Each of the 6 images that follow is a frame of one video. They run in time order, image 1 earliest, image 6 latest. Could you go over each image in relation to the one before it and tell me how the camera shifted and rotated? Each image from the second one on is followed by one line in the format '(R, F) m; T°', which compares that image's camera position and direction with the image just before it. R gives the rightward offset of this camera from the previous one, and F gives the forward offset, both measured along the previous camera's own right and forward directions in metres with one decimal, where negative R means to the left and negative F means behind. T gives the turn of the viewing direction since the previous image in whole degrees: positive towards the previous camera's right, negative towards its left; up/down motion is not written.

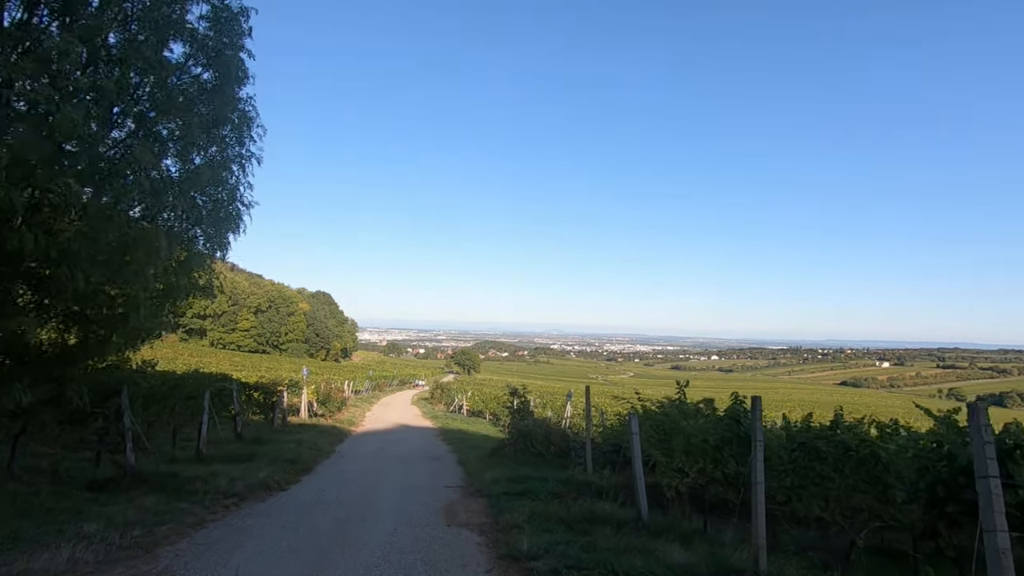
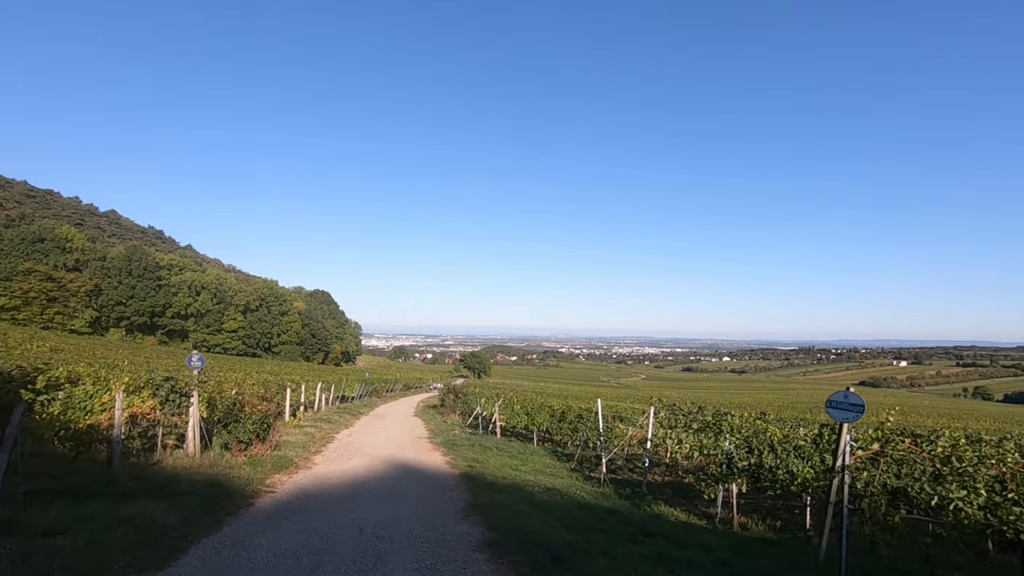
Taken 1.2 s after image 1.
(-1.8, +11.3) m; -1°
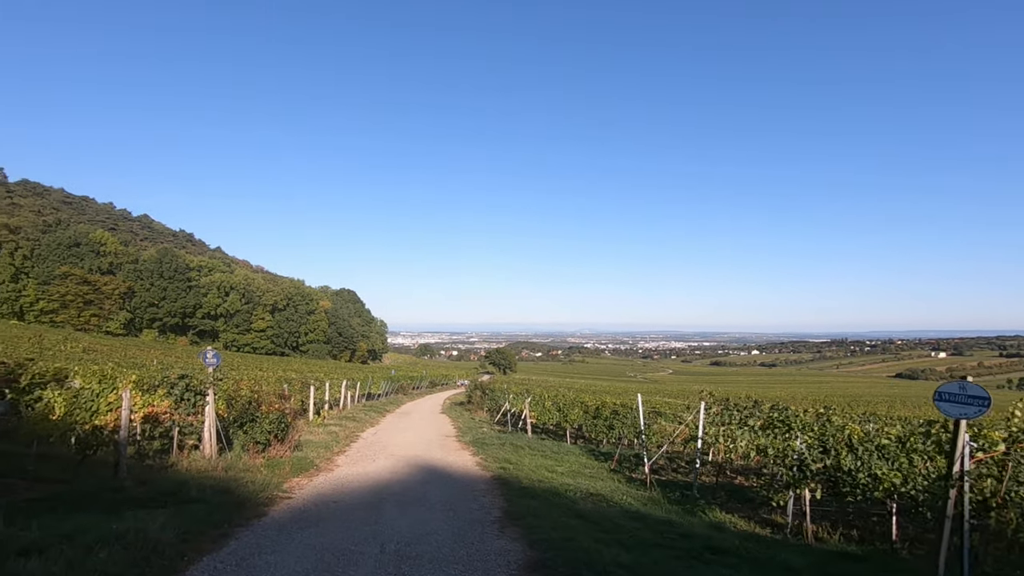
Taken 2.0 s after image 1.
(-0.2, +0.9) m; -3°
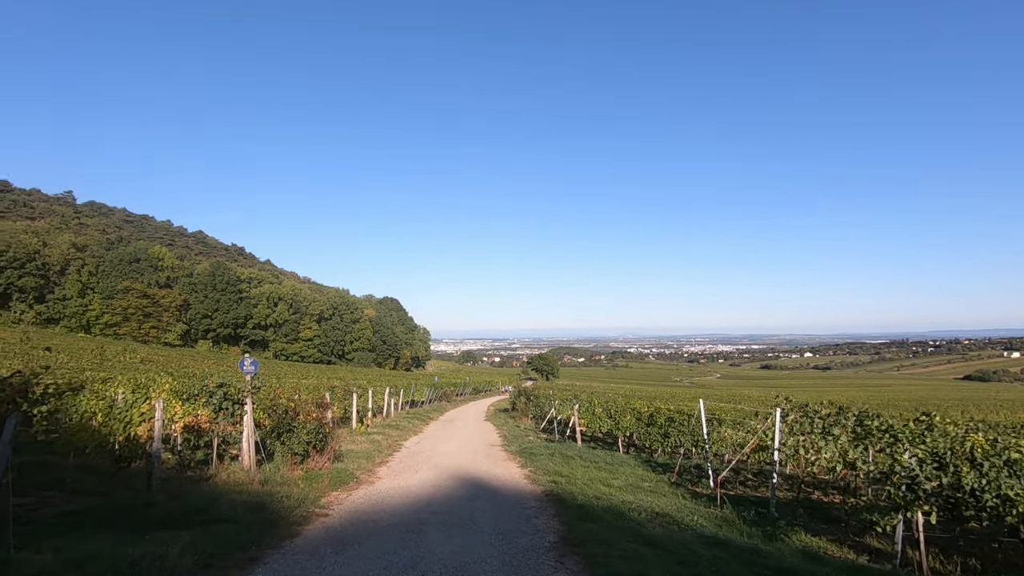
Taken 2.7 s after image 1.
(-0.1, +0.8) m; -4°
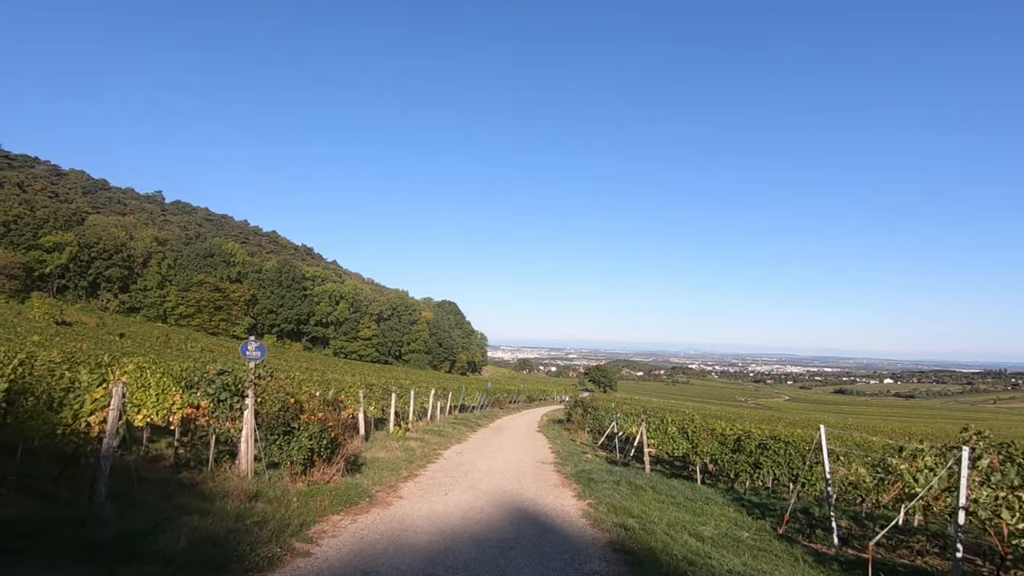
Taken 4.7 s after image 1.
(0.0, +2.3) m; -6°
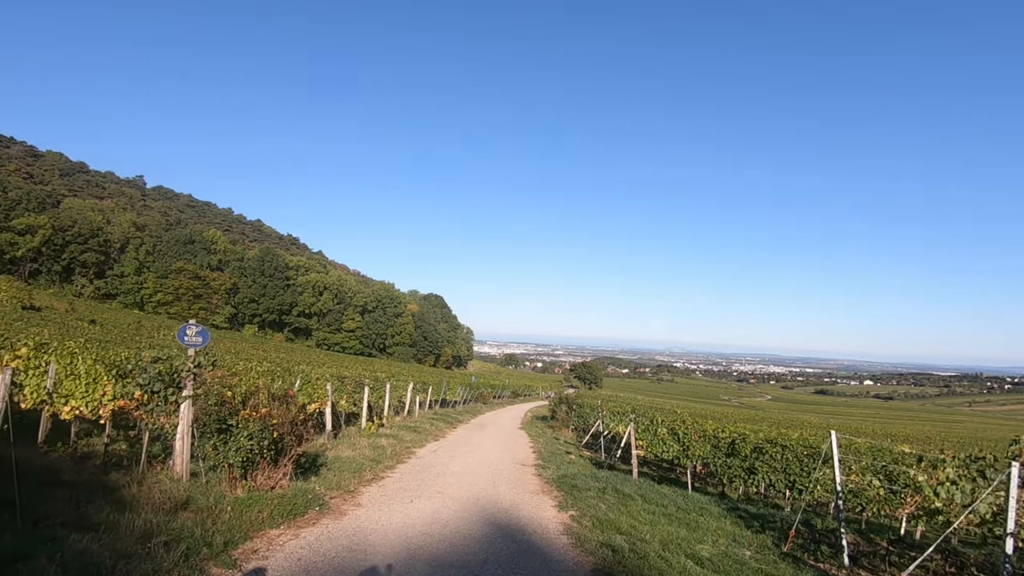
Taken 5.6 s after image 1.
(+0.1, +1.0) m; +1°
